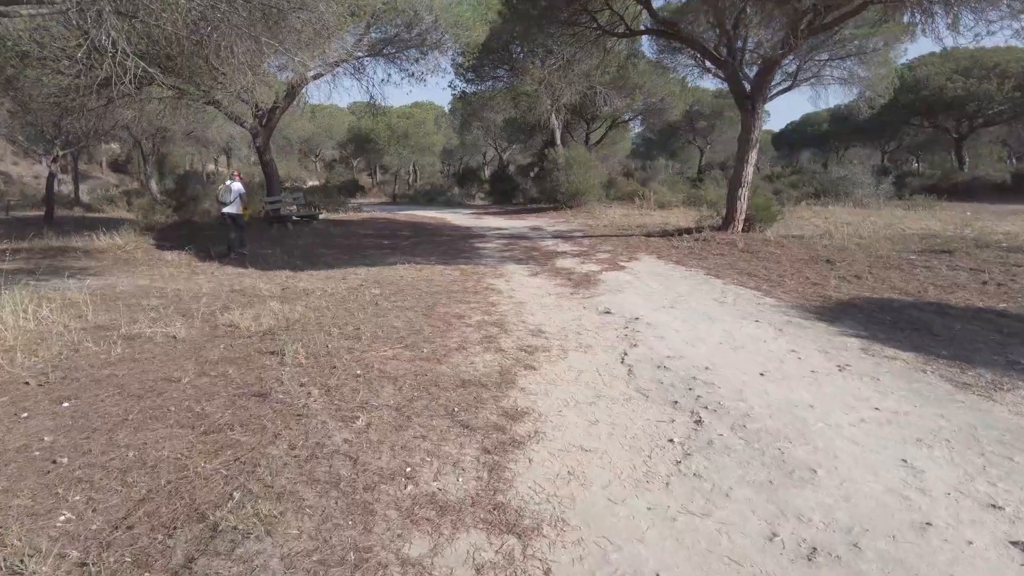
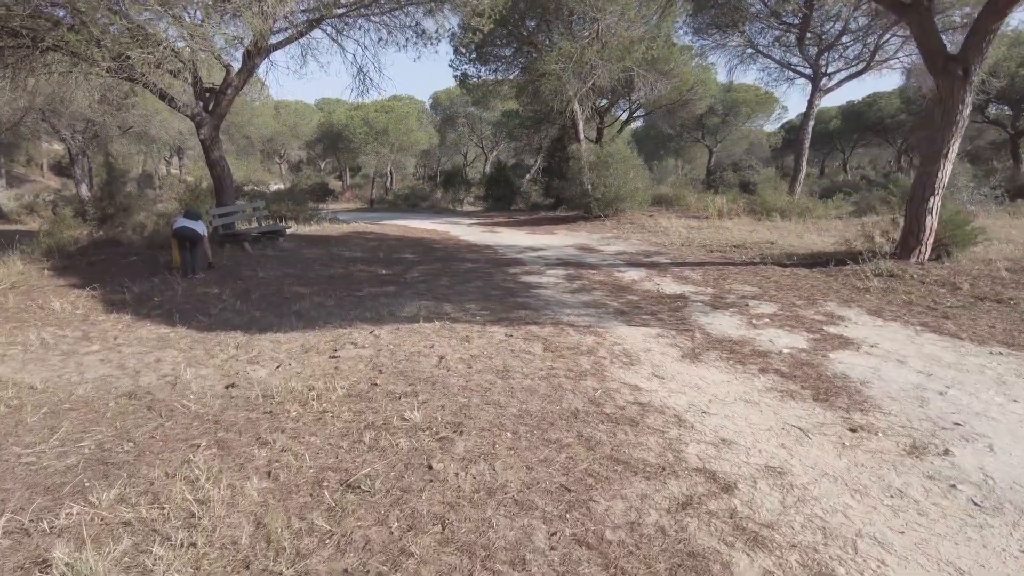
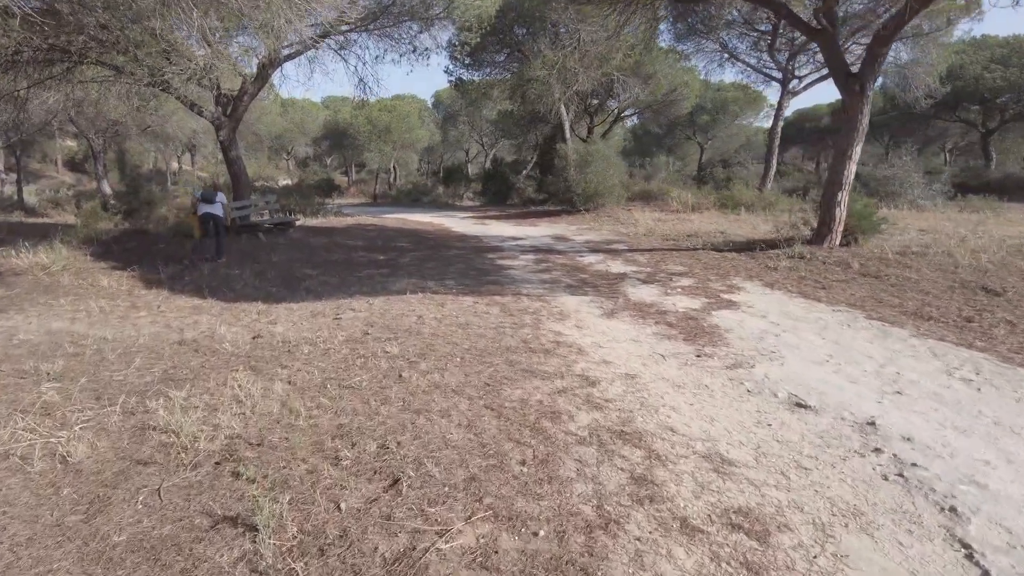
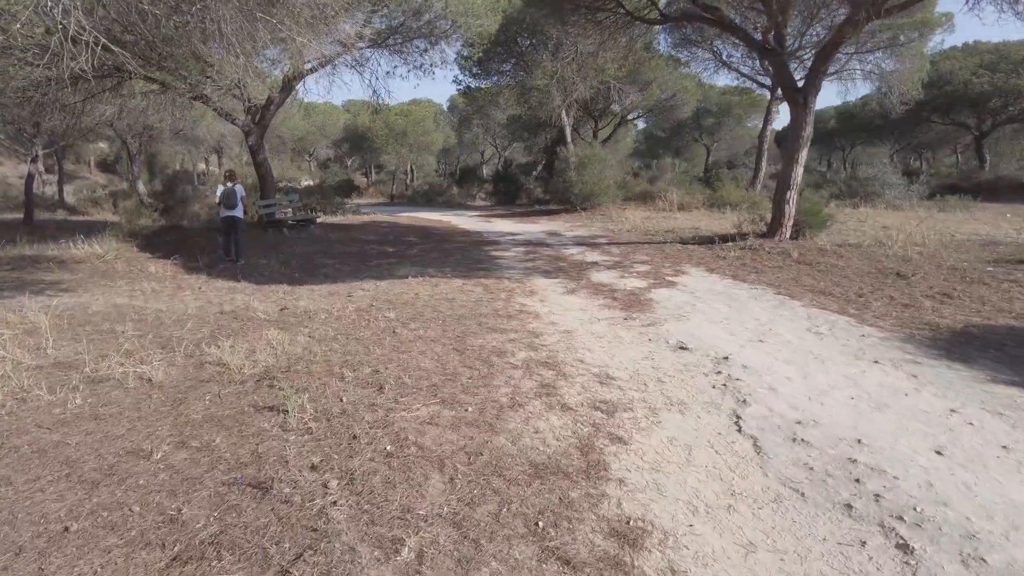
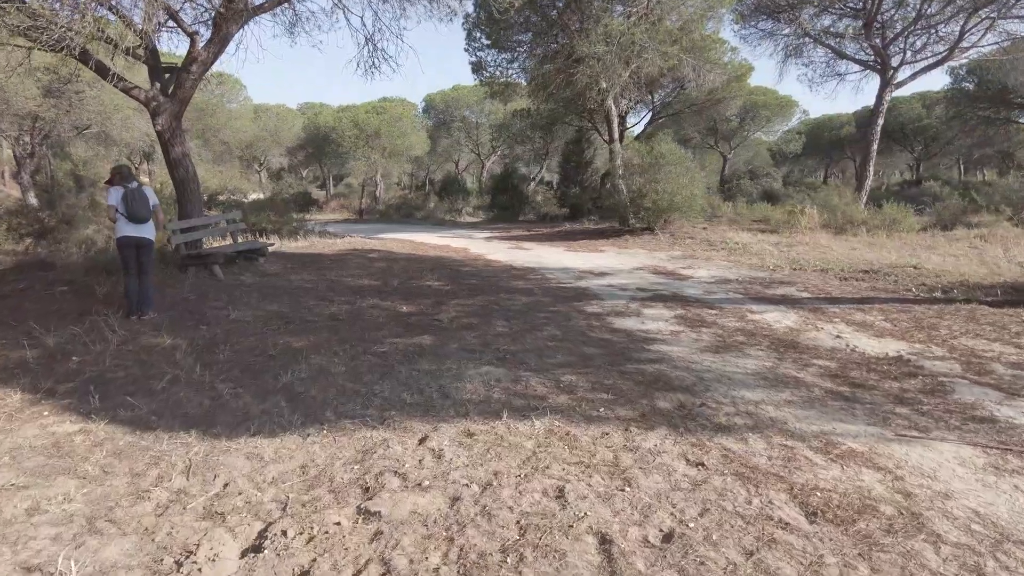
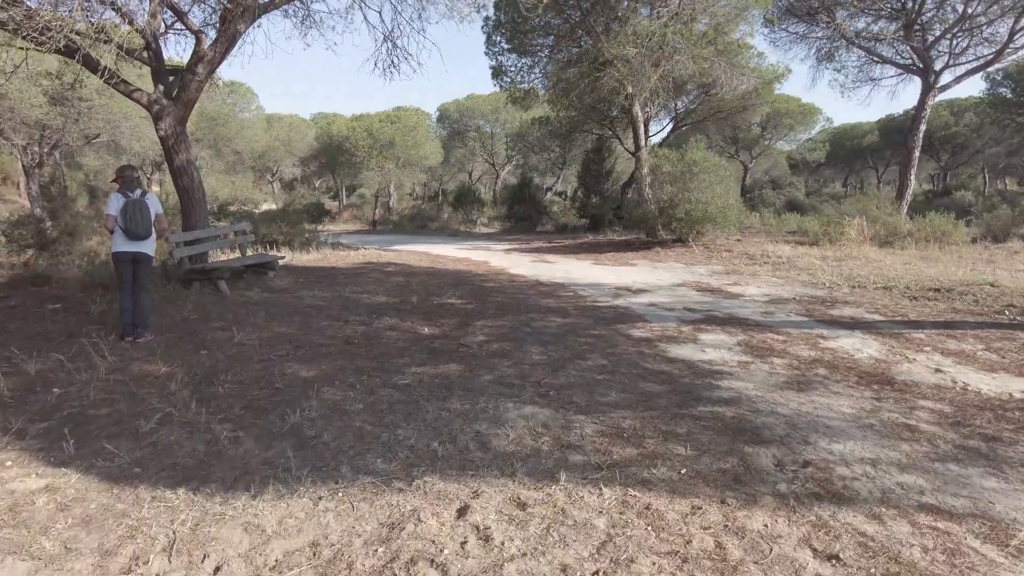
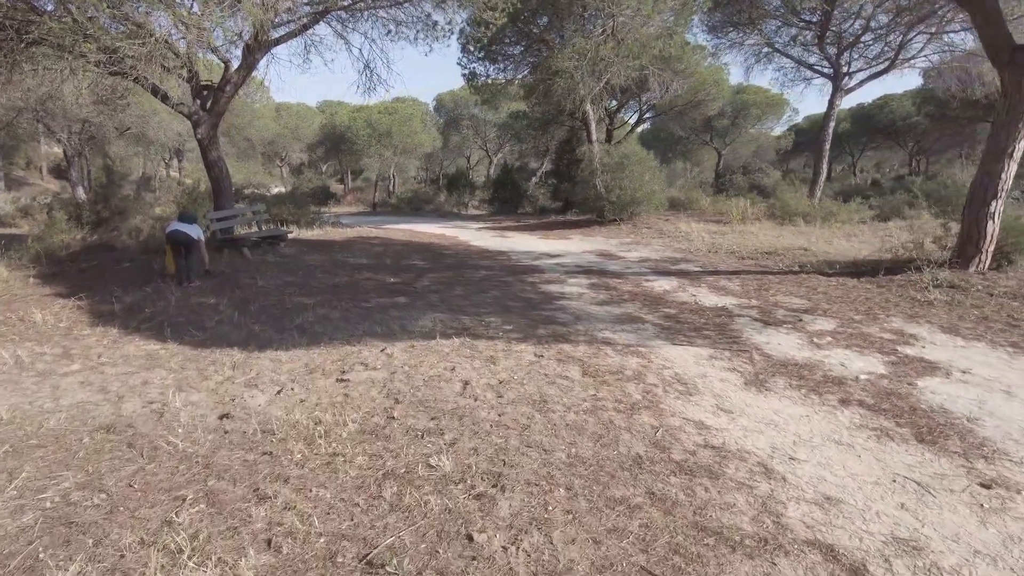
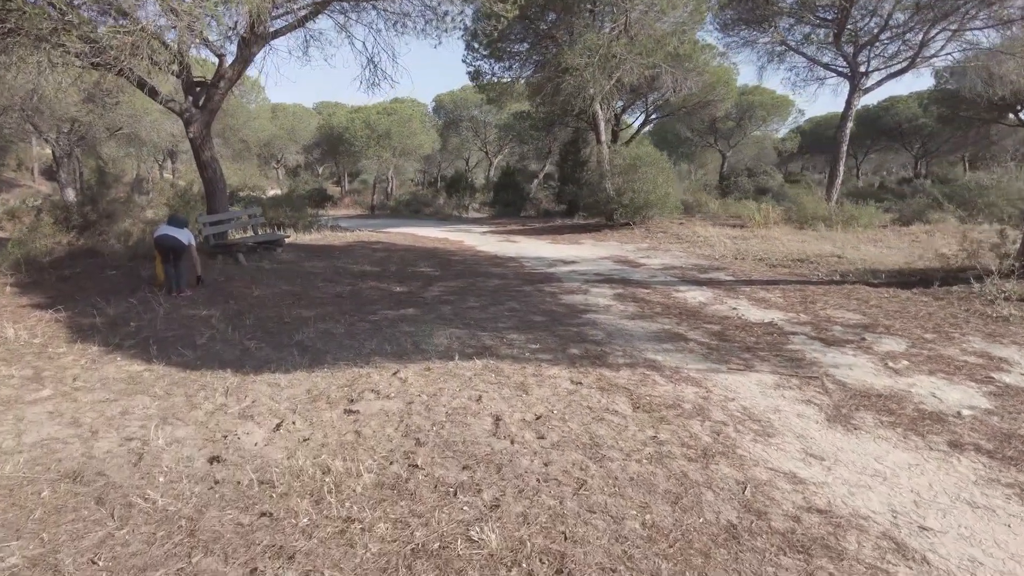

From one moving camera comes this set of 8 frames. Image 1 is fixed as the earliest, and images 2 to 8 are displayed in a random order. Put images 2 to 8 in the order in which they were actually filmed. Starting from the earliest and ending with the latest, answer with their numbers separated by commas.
4, 3, 2, 7, 8, 5, 6
